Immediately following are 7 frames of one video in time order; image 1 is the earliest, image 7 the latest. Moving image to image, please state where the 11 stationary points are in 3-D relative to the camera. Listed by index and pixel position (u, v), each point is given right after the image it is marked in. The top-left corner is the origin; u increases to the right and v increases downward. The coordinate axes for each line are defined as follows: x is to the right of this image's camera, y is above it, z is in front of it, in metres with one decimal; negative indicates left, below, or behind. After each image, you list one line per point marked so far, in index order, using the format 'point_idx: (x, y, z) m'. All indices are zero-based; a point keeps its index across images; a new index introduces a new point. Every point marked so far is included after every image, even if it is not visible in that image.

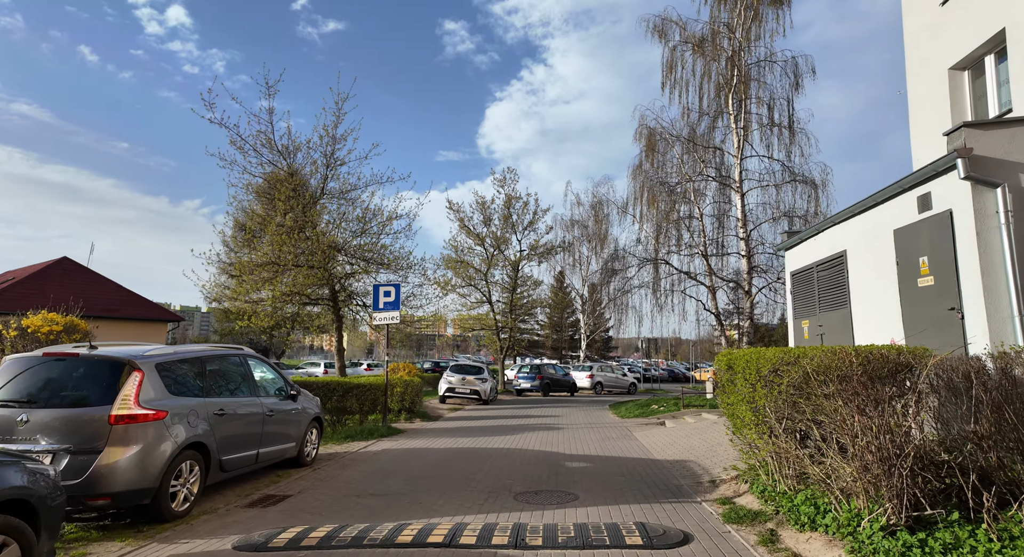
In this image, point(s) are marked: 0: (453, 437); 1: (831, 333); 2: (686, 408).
0: (-1.2, -3.2, +13.0) m
1: (+5.5, -0.9, +10.9) m
2: (+4.5, -3.3, +16.1) m
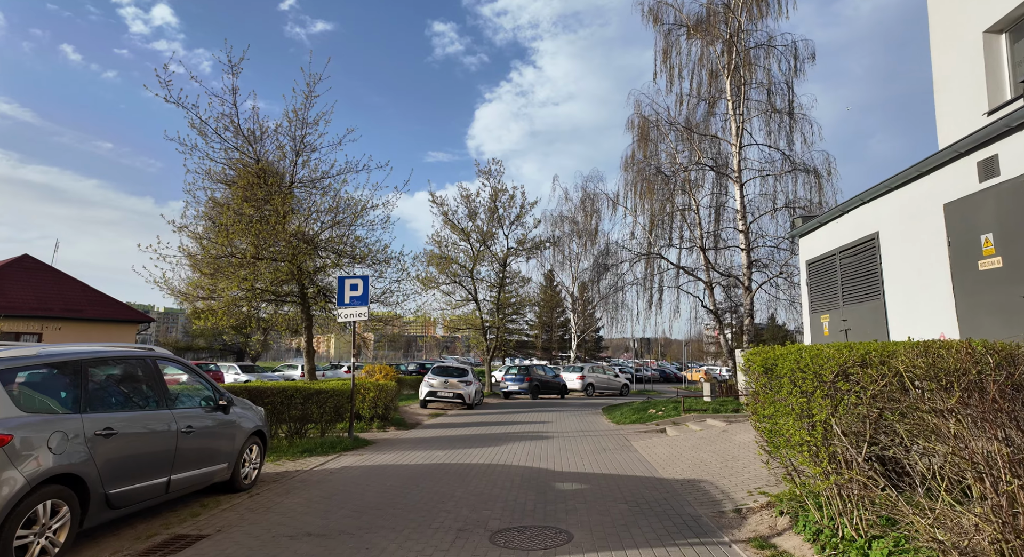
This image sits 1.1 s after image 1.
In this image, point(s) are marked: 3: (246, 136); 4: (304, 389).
0: (-1.5, -3.1, +11.5) m
1: (+5.2, -0.8, +9.5) m
2: (+4.1, -3.1, +14.7) m
3: (-8.1, +4.3, +19.3) m
4: (-3.8, -2.0, +11.5) m
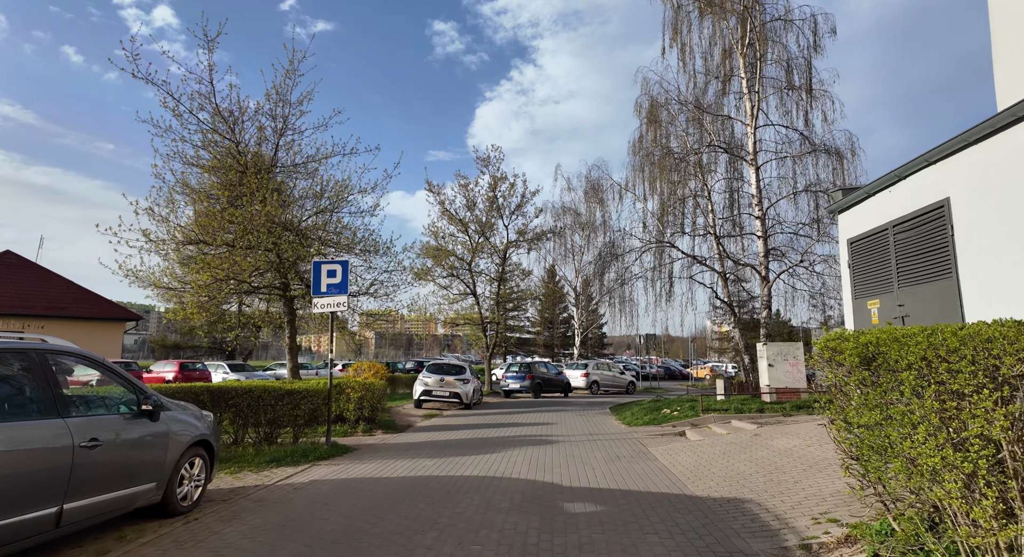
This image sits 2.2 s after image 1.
0: (-1.5, -2.8, +10.0) m
1: (+5.2, -0.5, +8.1) m
2: (+4.1, -2.8, +13.2) m
3: (-8.2, +4.5, +17.9) m
4: (-3.8, -1.8, +10.1) m
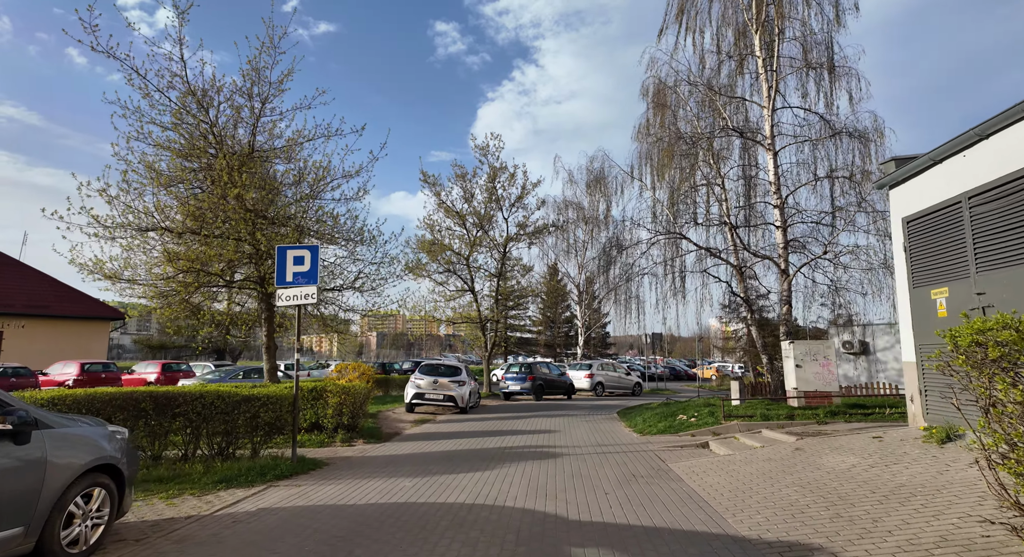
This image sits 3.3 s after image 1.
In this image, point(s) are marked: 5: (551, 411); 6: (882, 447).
0: (-1.6, -2.6, +8.6) m
1: (+5.2, -0.3, +6.6) m
2: (+4.1, -2.6, +11.7) m
3: (-8.2, +4.7, +16.4) m
4: (-3.9, -1.6, +8.6) m
5: (+1.2, -4.2, +19.8) m
6: (+4.3, -2.0, +7.2) m
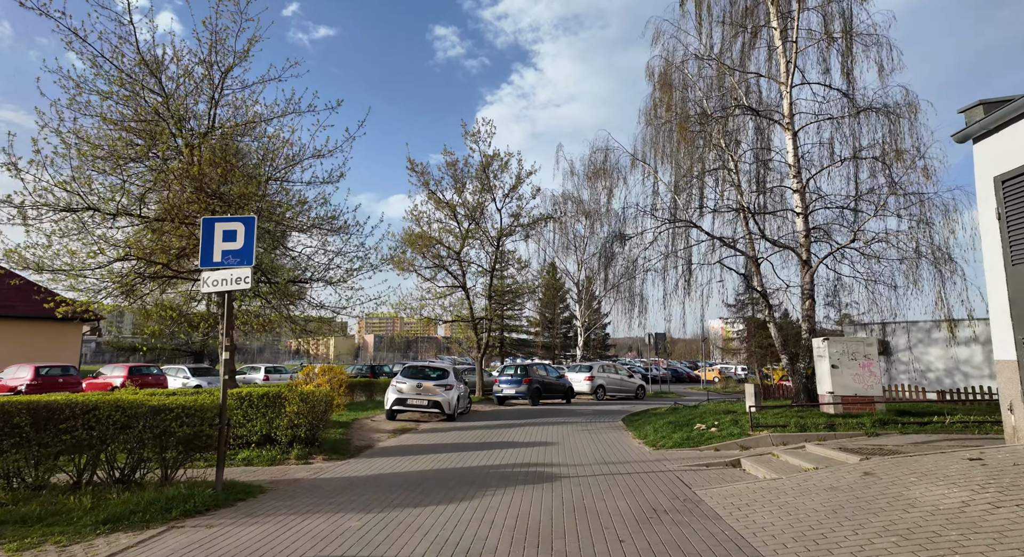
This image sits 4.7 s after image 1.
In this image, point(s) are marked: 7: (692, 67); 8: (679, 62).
0: (-1.7, -2.4, +6.7) m
1: (+5.0, 0.0, +4.7) m
2: (+3.9, -2.4, +9.9) m
3: (-8.4, +4.9, +14.6) m
4: (-4.1, -1.3, +6.8) m
5: (+1.0, -4.0, +18.0) m
6: (+4.1, -1.7, +5.4) m
7: (+5.7, +6.6, +19.6) m
8: (+5.3, +6.8, +19.6) m
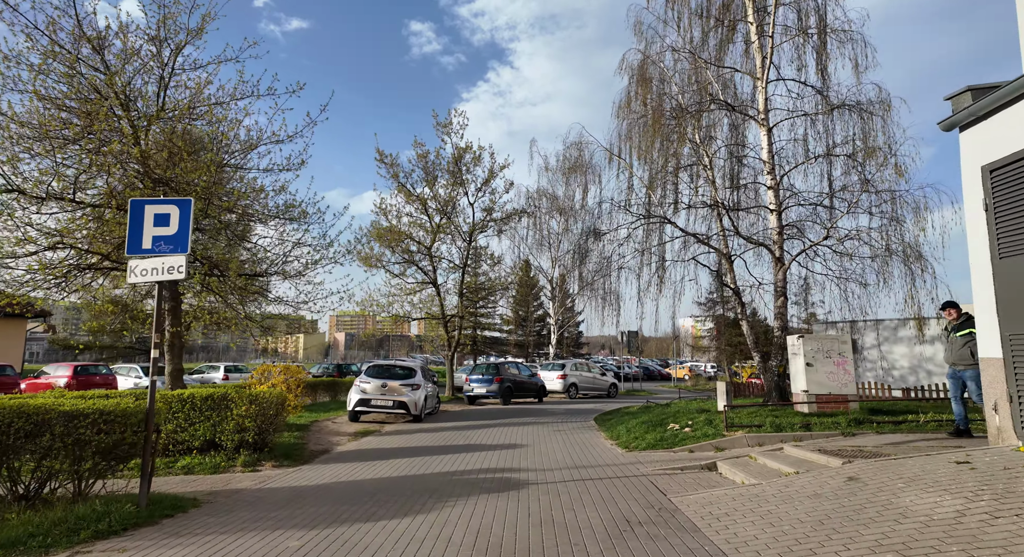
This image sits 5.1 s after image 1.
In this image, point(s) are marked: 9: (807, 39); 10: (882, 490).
0: (-2.1, -2.3, +6.1) m
1: (+4.7, +0.1, +4.4) m
2: (+3.4, -2.3, +9.5) m
3: (-9.1, +5.0, +13.7) m
4: (-4.4, -1.3, +6.1) m
5: (+0.2, -3.9, +17.5) m
6: (+3.8, -1.6, +5.0) m
7: (+4.8, +6.7, +19.3) m
8: (+4.4, +6.9, +19.3) m
9: (+8.6, +6.8, +17.8) m
10: (+3.1, -1.8, +5.3) m
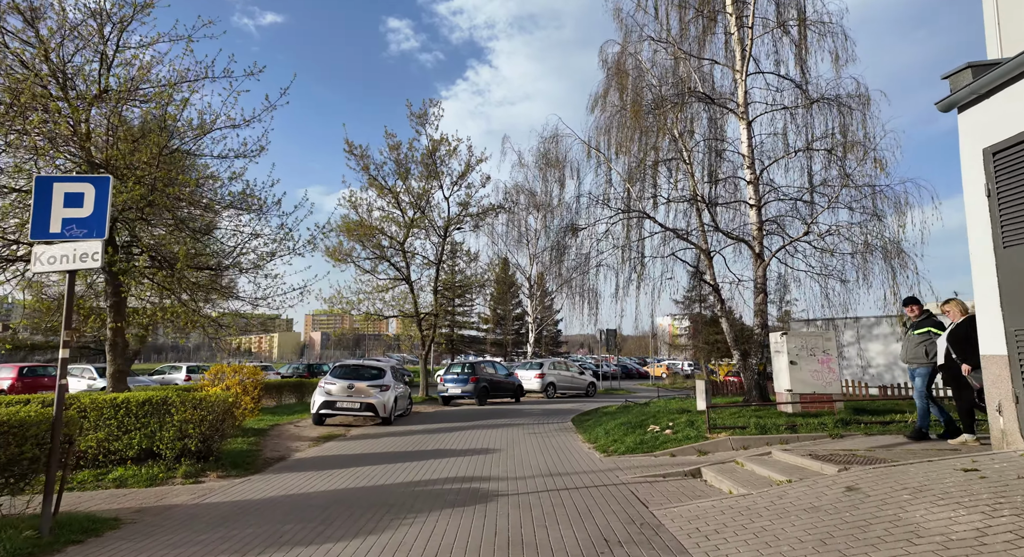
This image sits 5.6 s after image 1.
0: (-2.4, -2.2, +5.4) m
1: (+4.5, +0.1, +3.9) m
2: (+3.0, -2.2, +9.0) m
3: (-9.6, +5.1, +12.7) m
4: (-4.7, -1.2, +5.3) m
5: (-0.5, -3.8, +16.9) m
6: (+3.5, -1.5, +4.5) m
7: (+4.0, +6.8, +18.8) m
8: (+3.7, +7.0, +18.8) m
9: (+7.8, +6.9, +17.5) m
10: (+2.9, -1.7, +4.8) m
